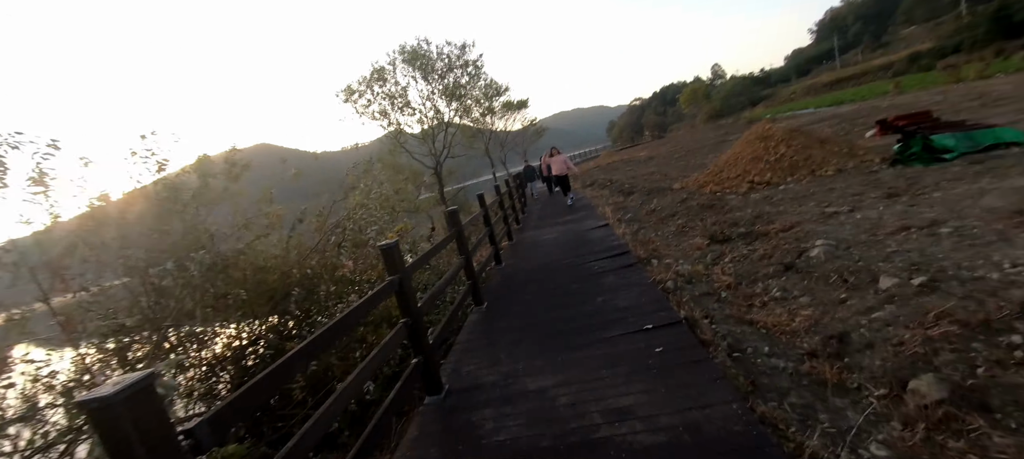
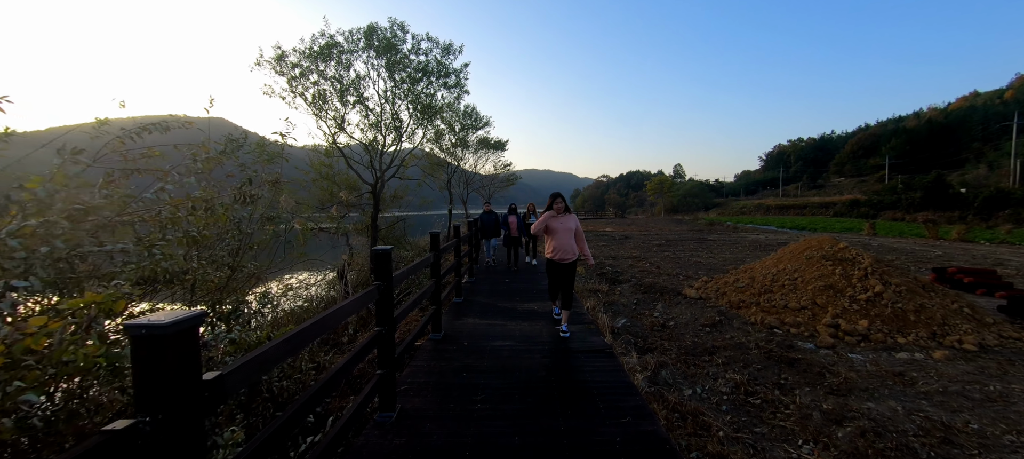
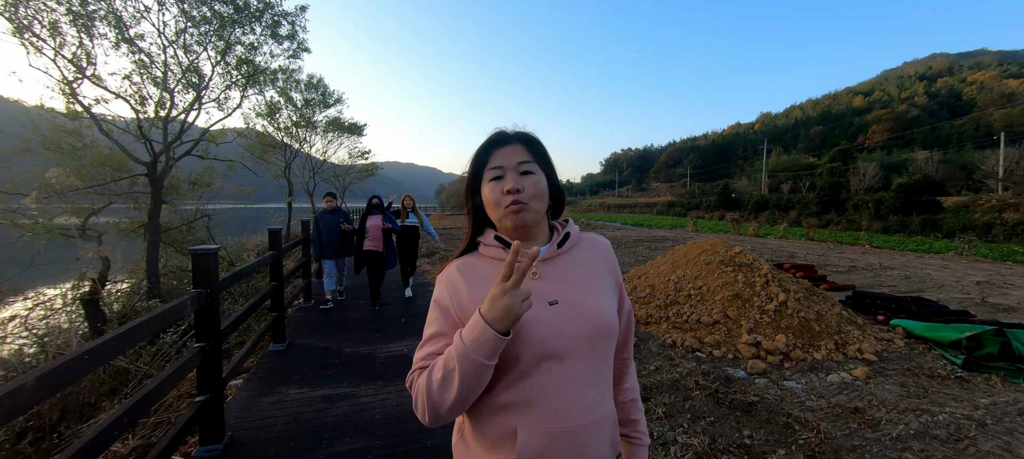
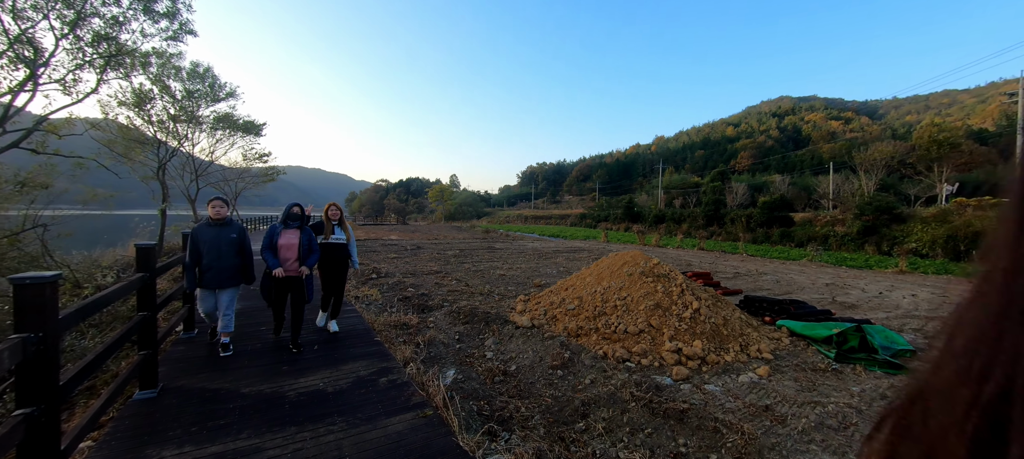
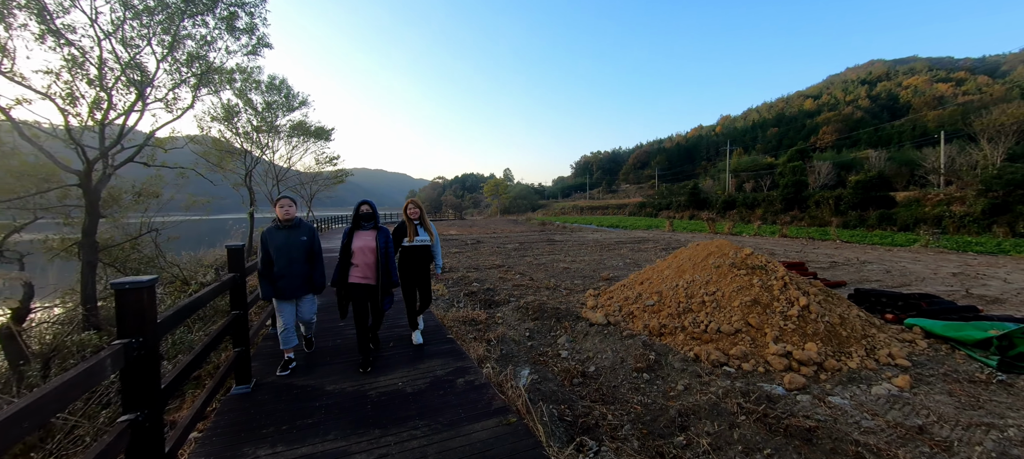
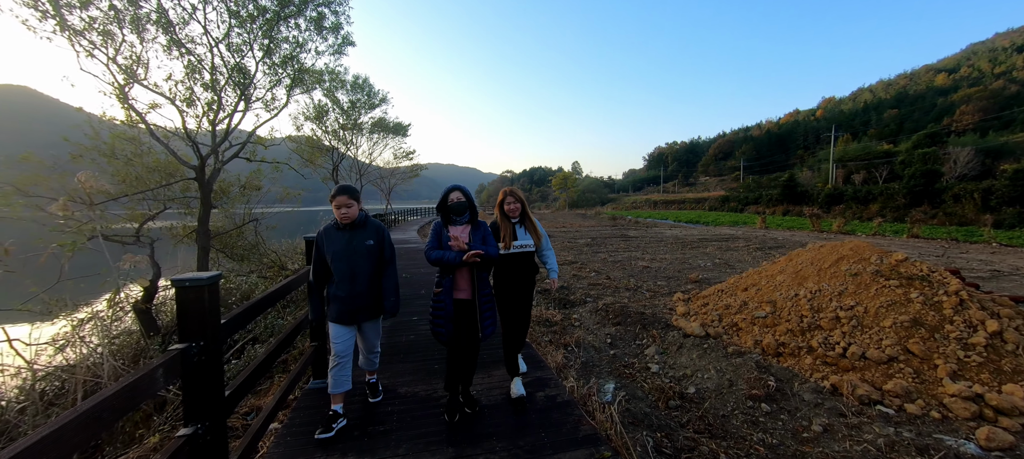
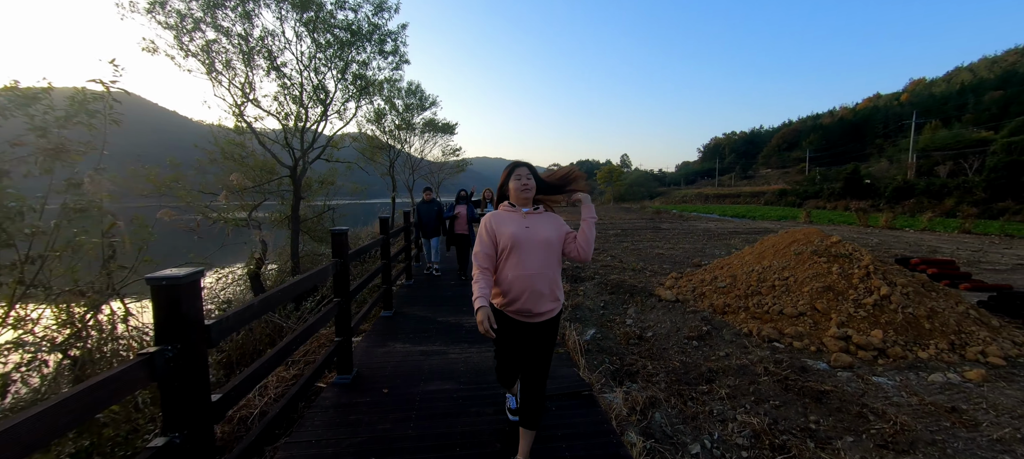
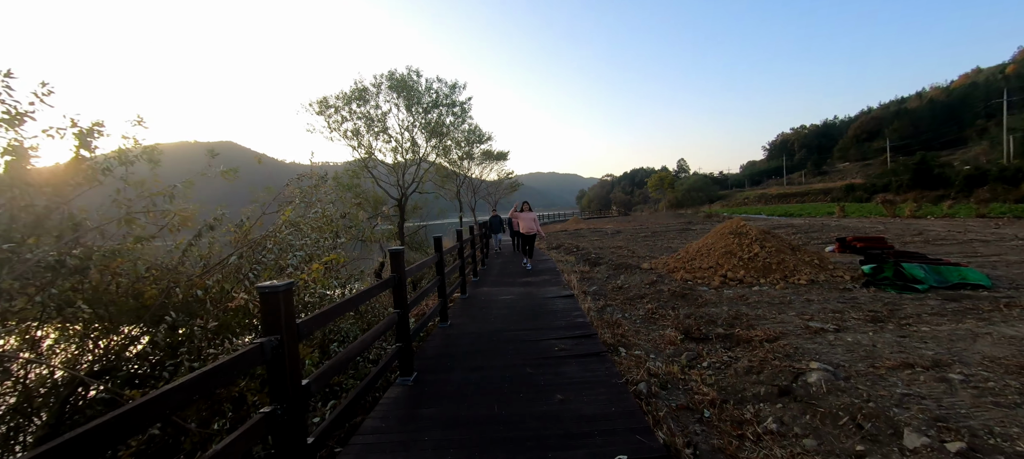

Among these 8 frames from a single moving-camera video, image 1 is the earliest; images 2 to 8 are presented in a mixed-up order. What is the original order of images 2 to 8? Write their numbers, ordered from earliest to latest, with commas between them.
8, 2, 7, 3, 4, 5, 6
